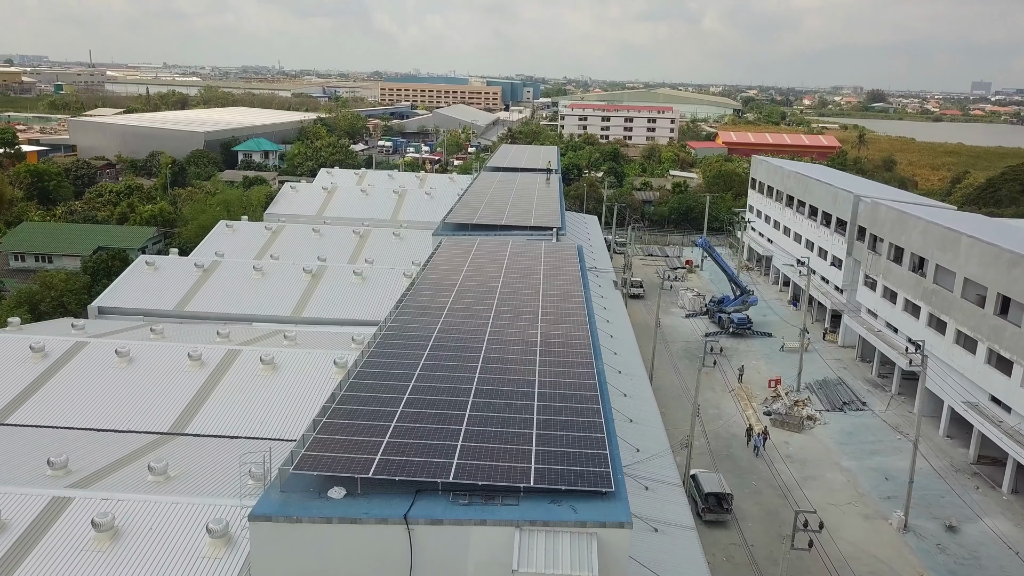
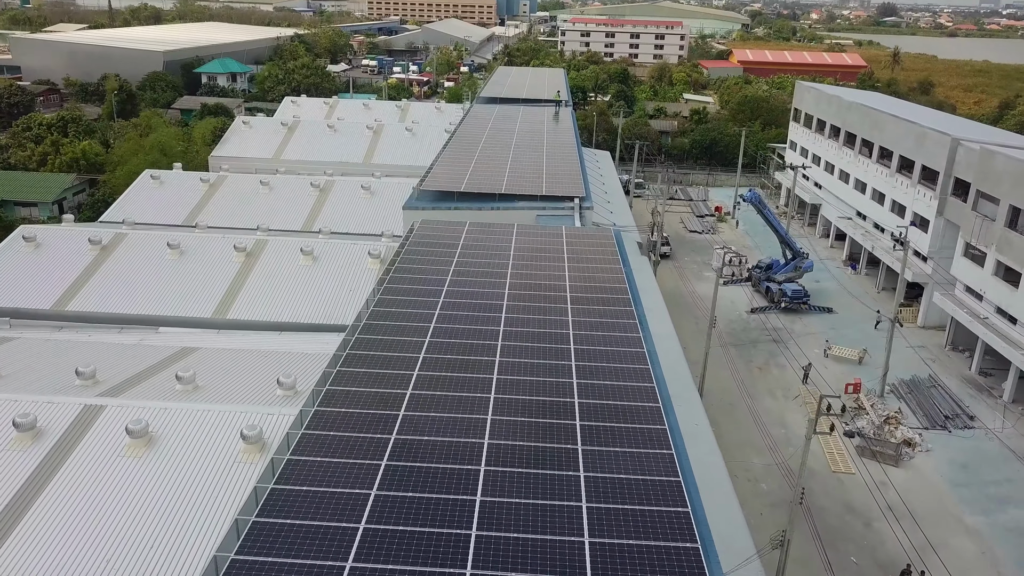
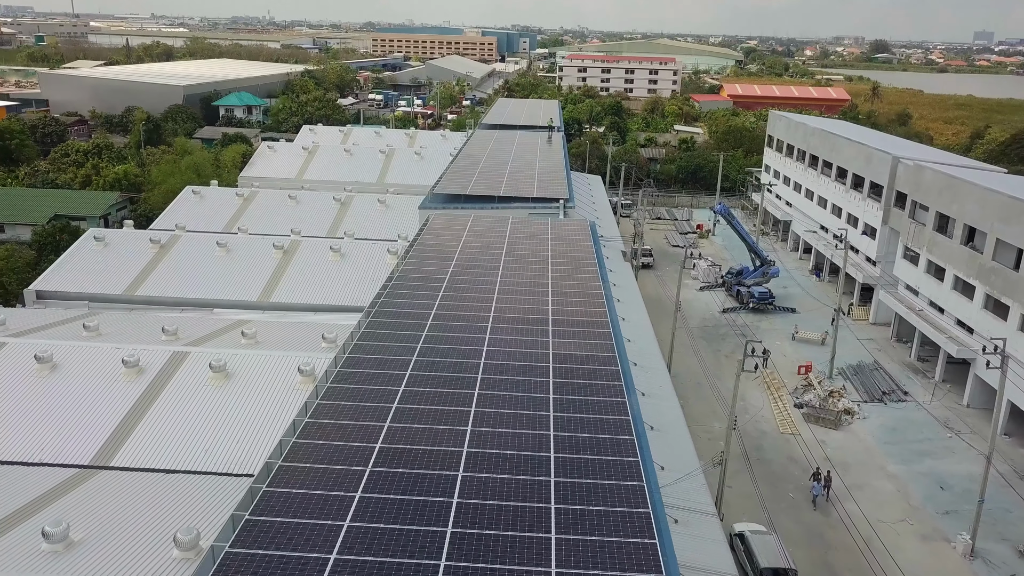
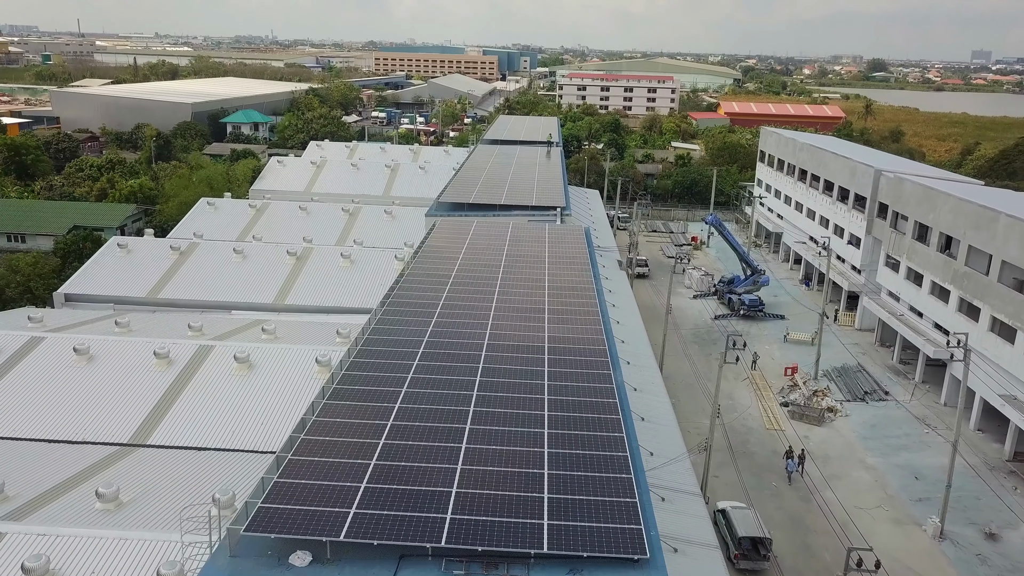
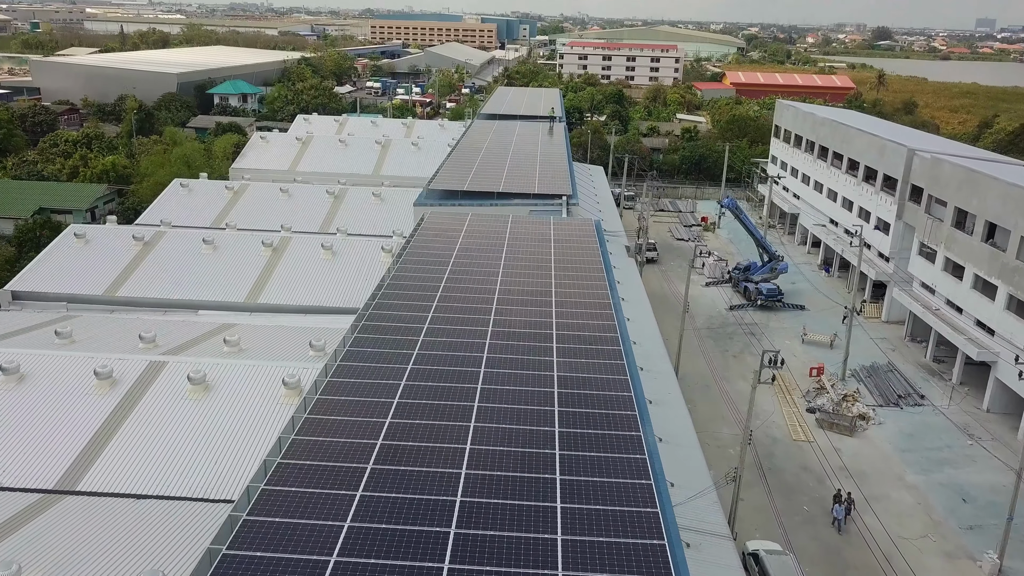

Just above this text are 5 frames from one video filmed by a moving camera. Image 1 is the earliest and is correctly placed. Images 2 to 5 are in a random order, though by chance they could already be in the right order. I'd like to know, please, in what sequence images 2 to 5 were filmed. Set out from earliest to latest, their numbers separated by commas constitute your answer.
4, 3, 5, 2
